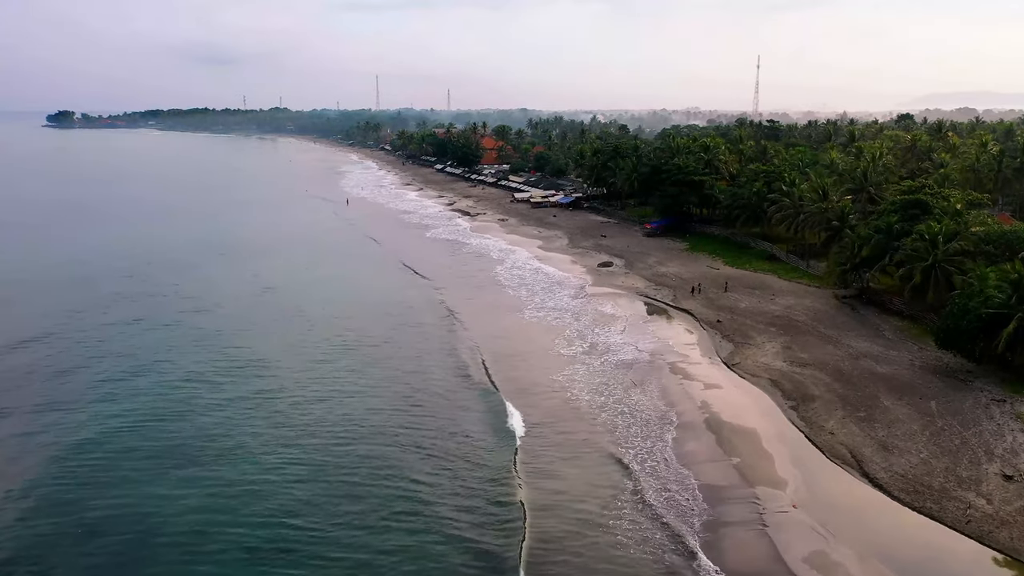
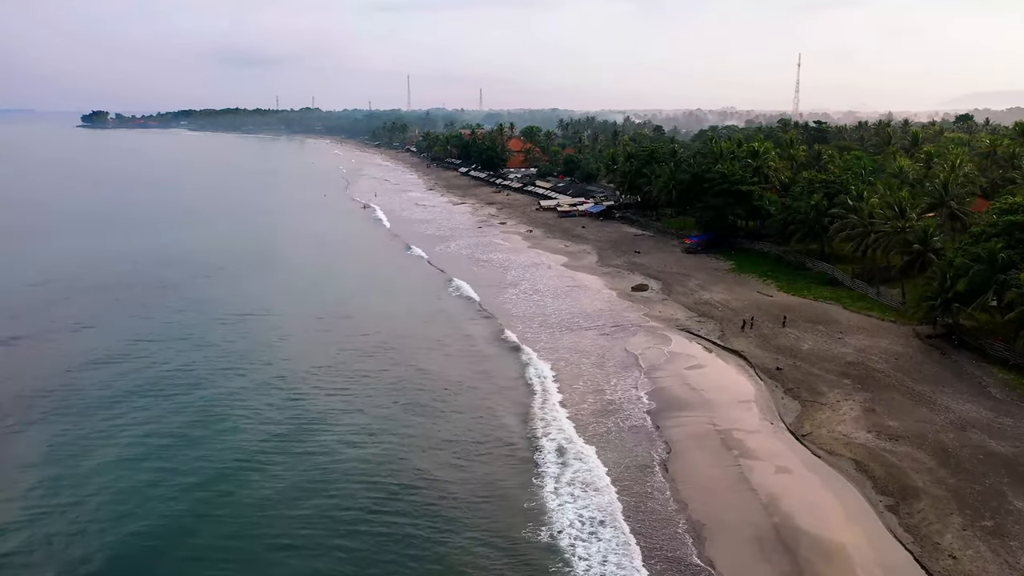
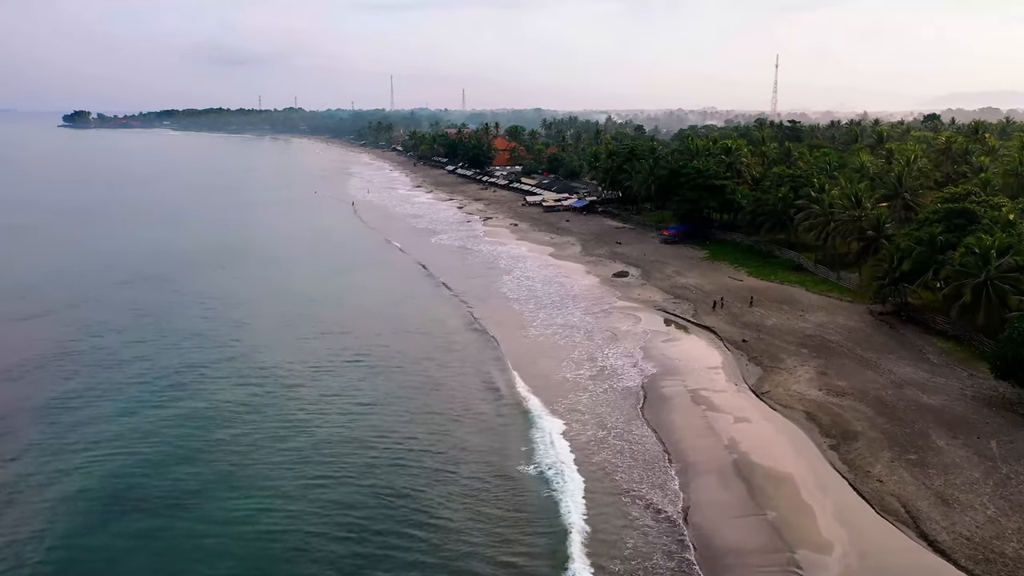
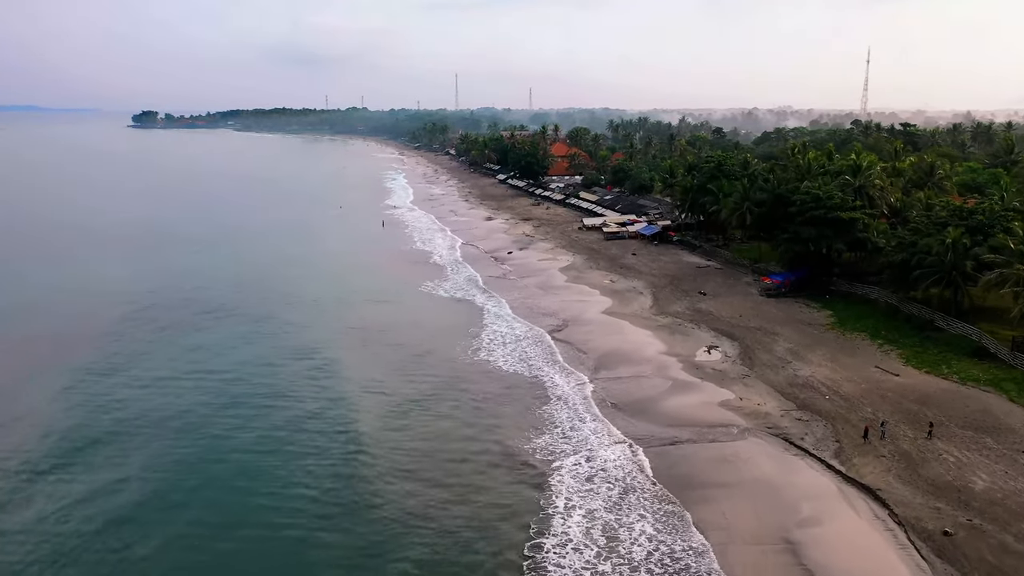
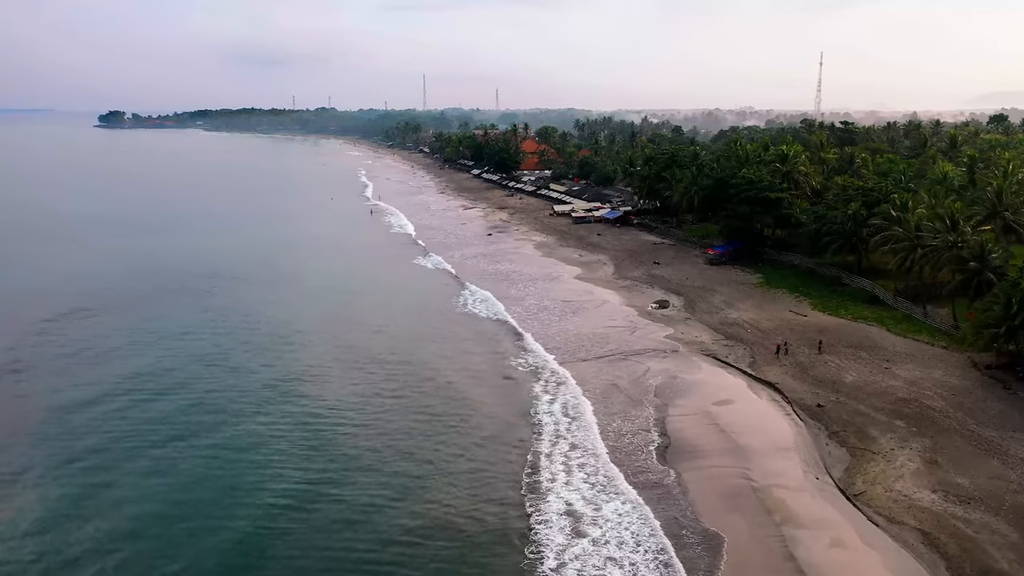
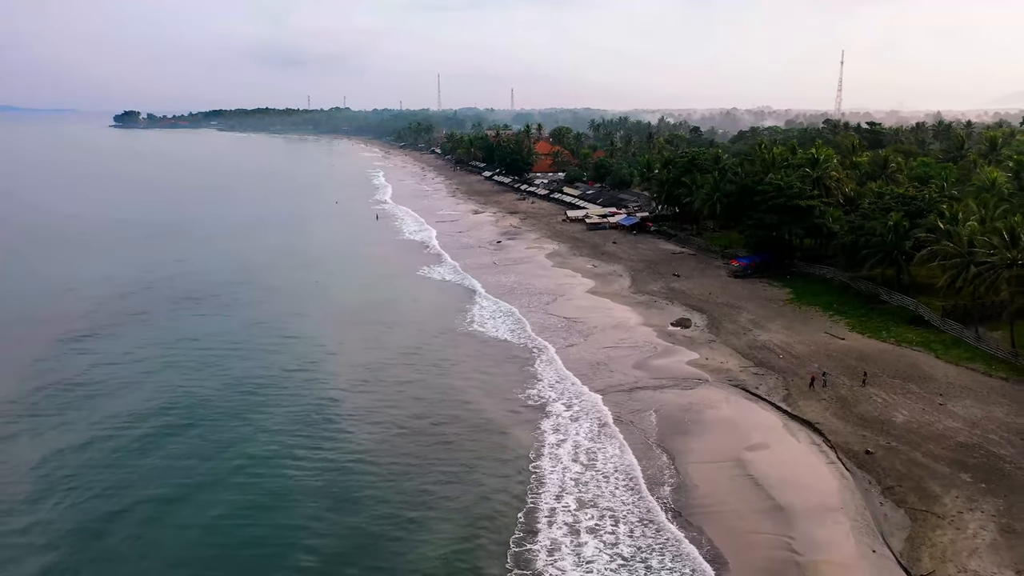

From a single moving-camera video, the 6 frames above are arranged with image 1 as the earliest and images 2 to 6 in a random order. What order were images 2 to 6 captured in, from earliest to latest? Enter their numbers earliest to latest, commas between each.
3, 2, 5, 6, 4
